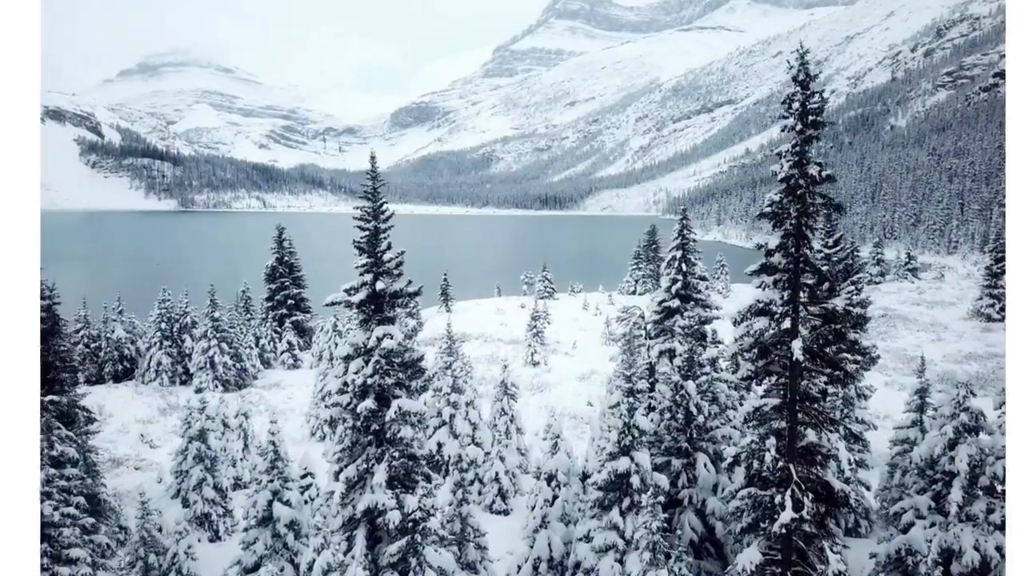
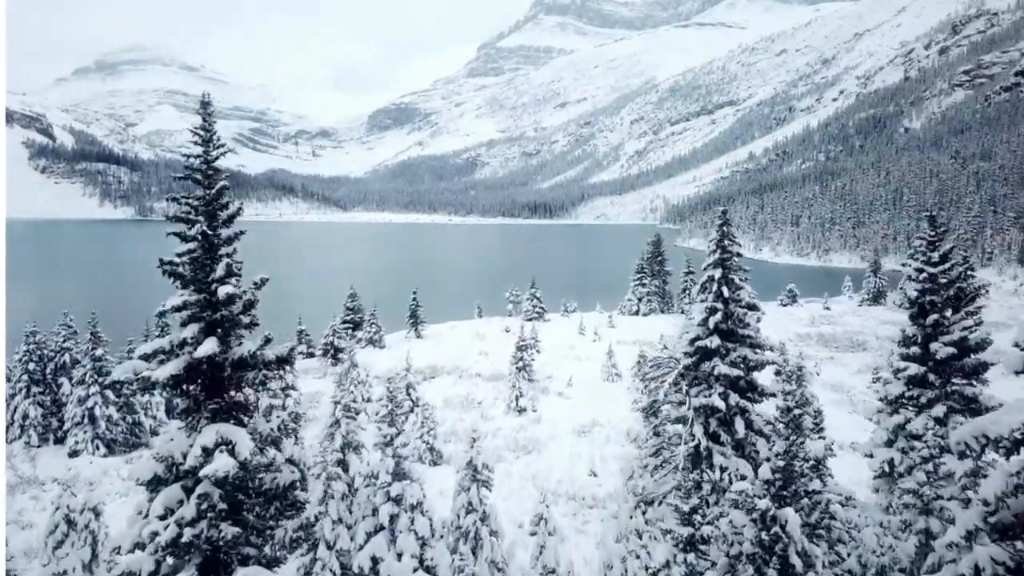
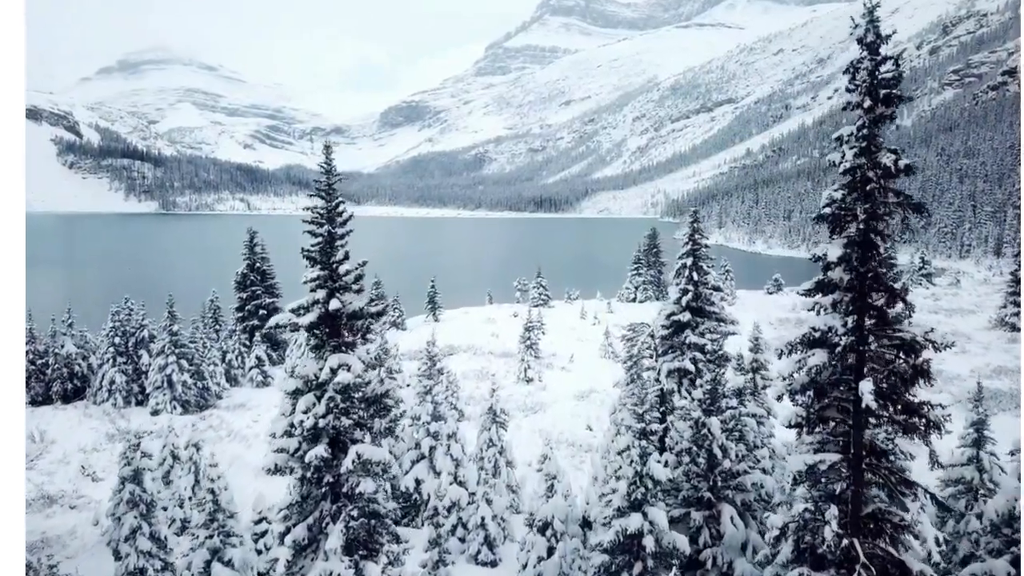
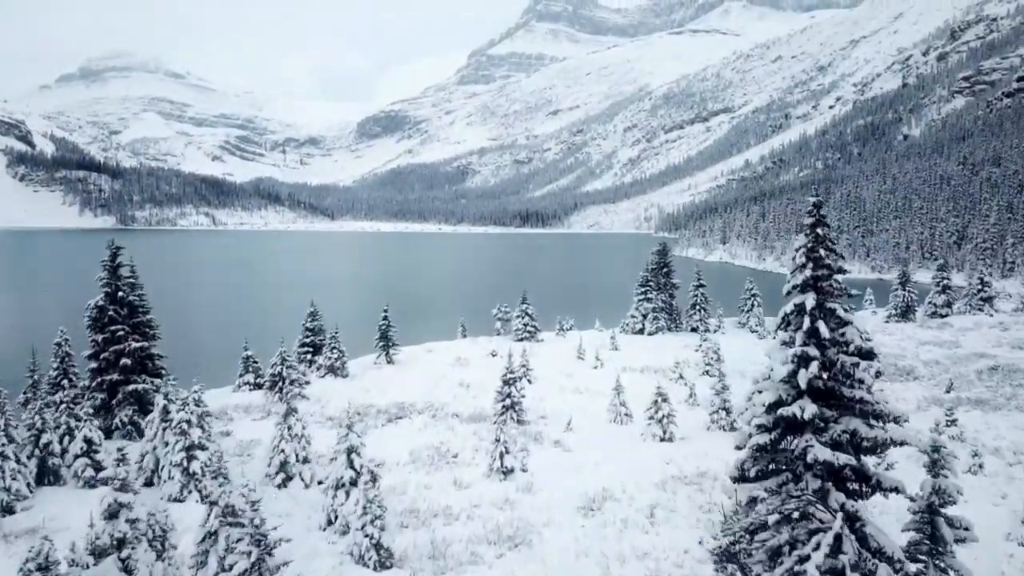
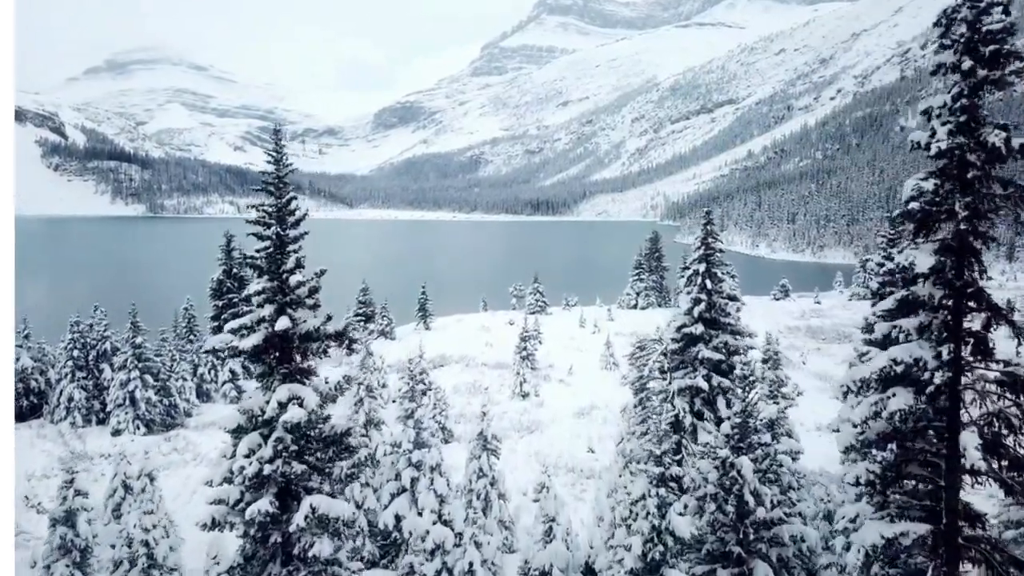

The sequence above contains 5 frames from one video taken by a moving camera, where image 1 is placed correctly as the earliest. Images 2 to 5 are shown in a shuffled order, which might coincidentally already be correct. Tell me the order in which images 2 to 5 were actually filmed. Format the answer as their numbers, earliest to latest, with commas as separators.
3, 5, 2, 4
